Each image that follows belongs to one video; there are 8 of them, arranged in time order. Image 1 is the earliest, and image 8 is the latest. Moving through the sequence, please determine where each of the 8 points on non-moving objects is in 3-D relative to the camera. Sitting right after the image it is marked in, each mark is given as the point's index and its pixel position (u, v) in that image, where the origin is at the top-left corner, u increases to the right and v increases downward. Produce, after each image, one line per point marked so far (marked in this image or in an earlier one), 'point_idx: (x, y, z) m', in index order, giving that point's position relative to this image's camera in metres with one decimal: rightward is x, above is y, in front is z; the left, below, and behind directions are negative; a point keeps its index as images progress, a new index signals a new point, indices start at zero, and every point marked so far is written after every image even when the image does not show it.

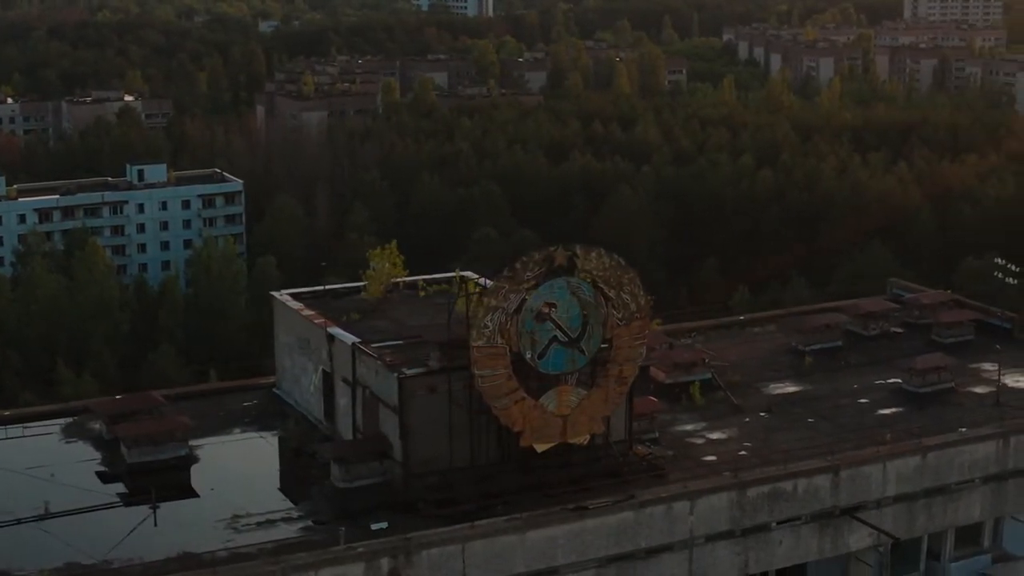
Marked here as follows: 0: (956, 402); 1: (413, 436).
0: (+3.7, -1.0, +19.6) m
1: (-0.7, -1.1, +17.4) m
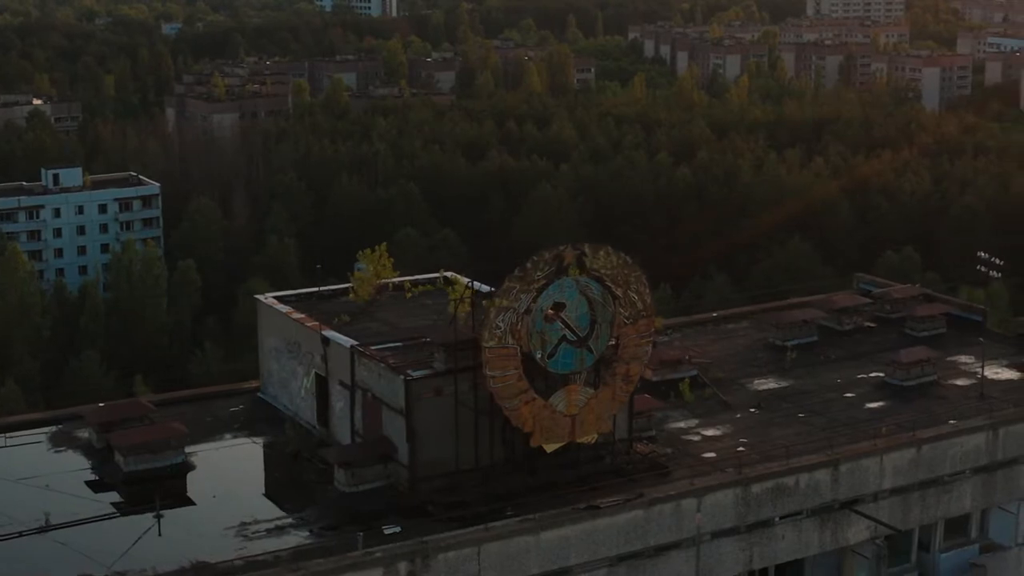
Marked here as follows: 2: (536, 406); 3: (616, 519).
0: (+3.6, -0.9, +19.7) m
1: (-0.7, -1.1, +17.3) m
2: (+0.2, -0.9, +16.8) m
3: (+0.7, -1.7, +17.0) m
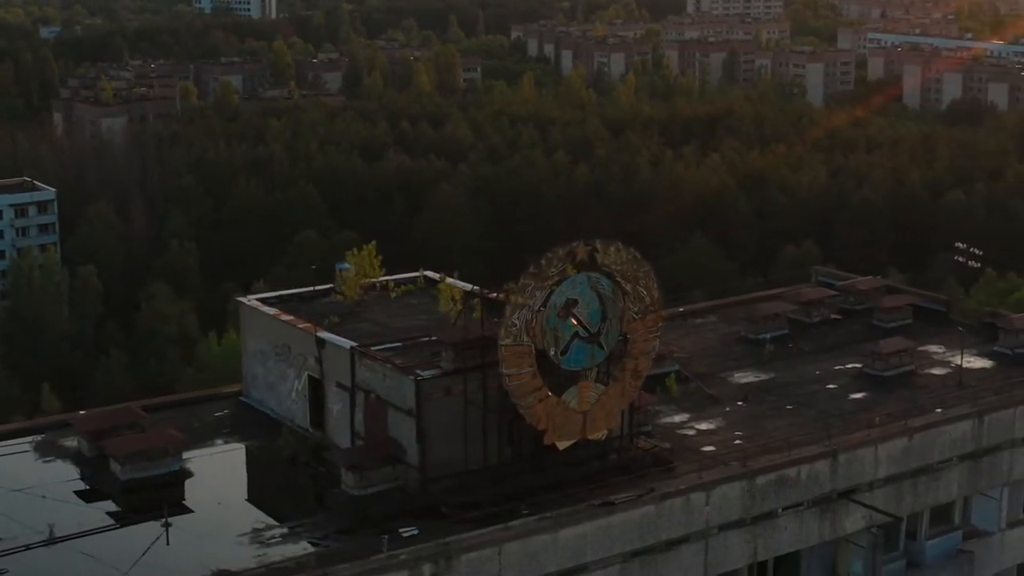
0: (+3.5, -0.8, +20.0) m
1: (-0.6, -1.1, +17.2) m
2: (+0.3, -0.8, +16.8) m
3: (+0.9, -1.7, +17.0) m
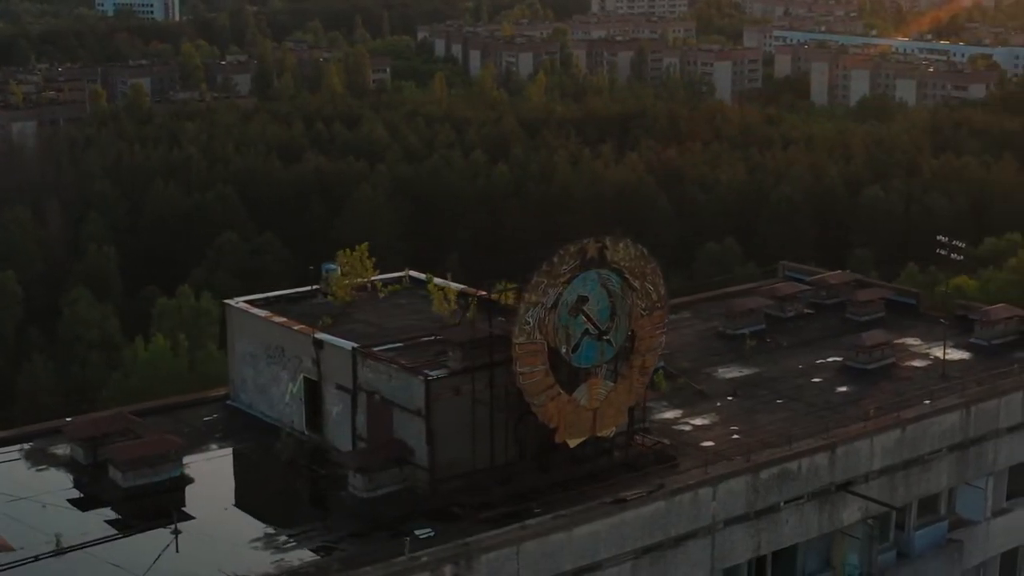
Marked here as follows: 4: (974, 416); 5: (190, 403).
0: (+3.4, -0.8, +20.1) m
1: (-0.5, -1.1, +17.1) m
2: (+0.4, -0.8, +16.7) m
3: (+0.9, -1.6, +17.0) m
4: (+3.8, -1.1, +19.4) m
5: (-2.7, -1.0, +19.7) m
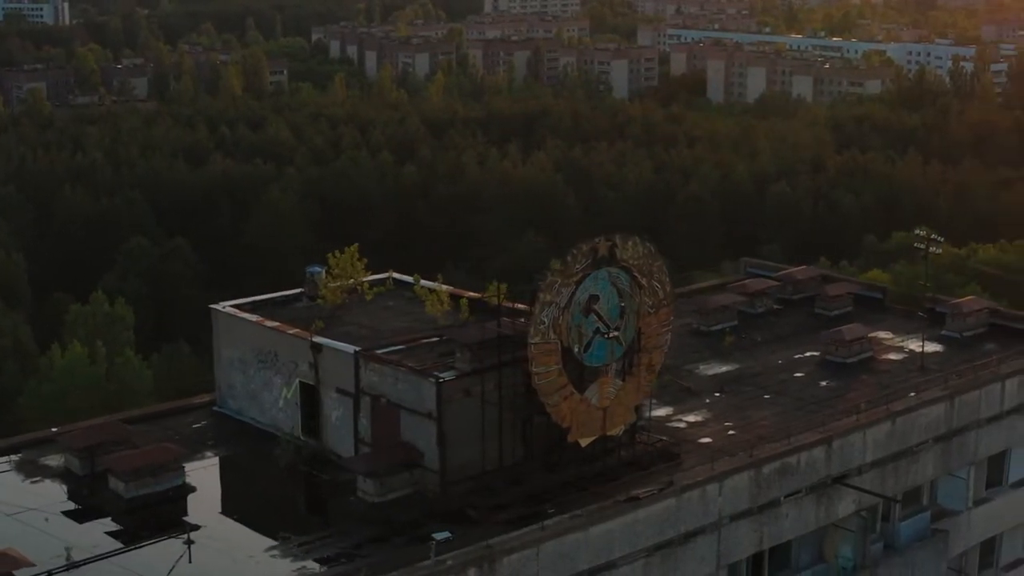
0: (+3.2, -0.7, +20.3) m
1: (-0.5, -1.1, +17.0) m
2: (+0.5, -0.8, +16.7) m
3: (+1.0, -1.6, +17.0) m
4: (+3.8, -1.0, +19.6) m
5: (-2.8, -1.0, +19.4) m
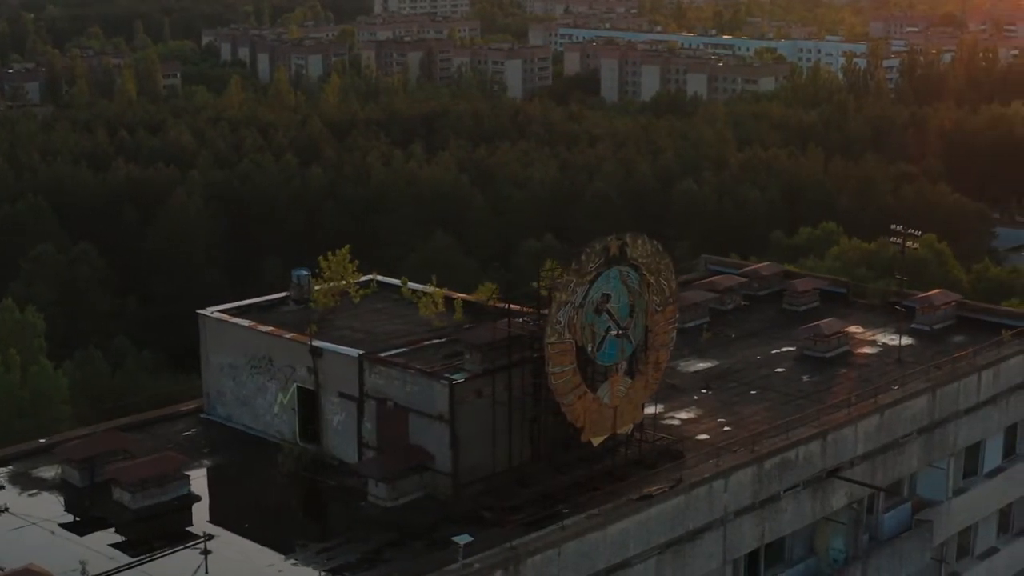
0: (+3.1, -0.7, +20.5) m
1: (-0.4, -1.1, +16.9) m
2: (+0.6, -0.8, +16.7) m
3: (+1.1, -1.6, +17.0) m
4: (+3.6, -0.9, +19.8) m
5: (-2.9, -1.1, +19.2) m
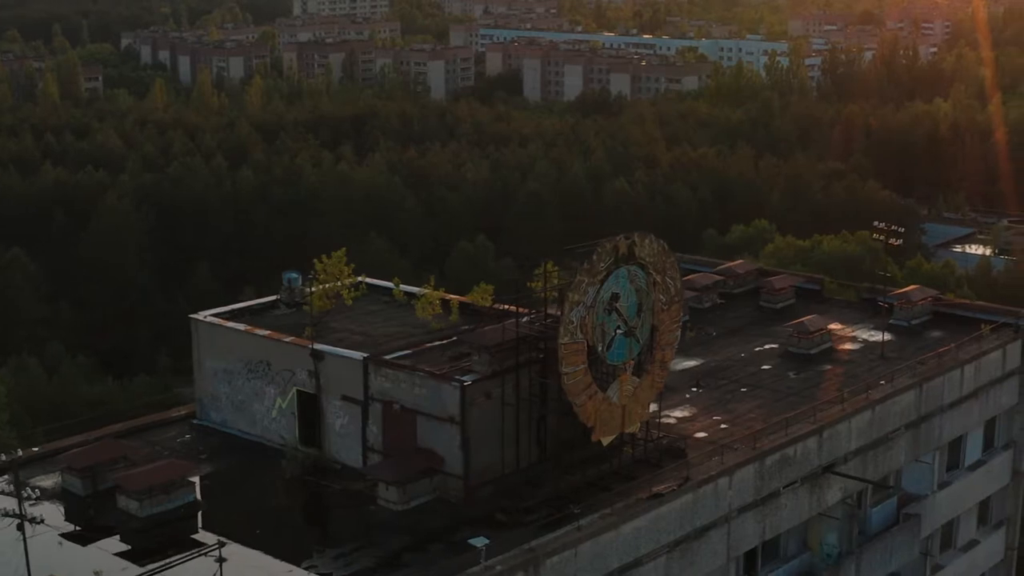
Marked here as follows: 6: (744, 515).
0: (+3.0, -0.6, +20.6) m
1: (-0.3, -1.1, +16.9) m
2: (+0.7, -0.8, +16.7) m
3: (+1.2, -1.6, +17.1) m
4: (+3.6, -0.9, +20.0) m
5: (-2.9, -1.1, +19.0) m
6: (+1.8, -1.8, +17.9) m
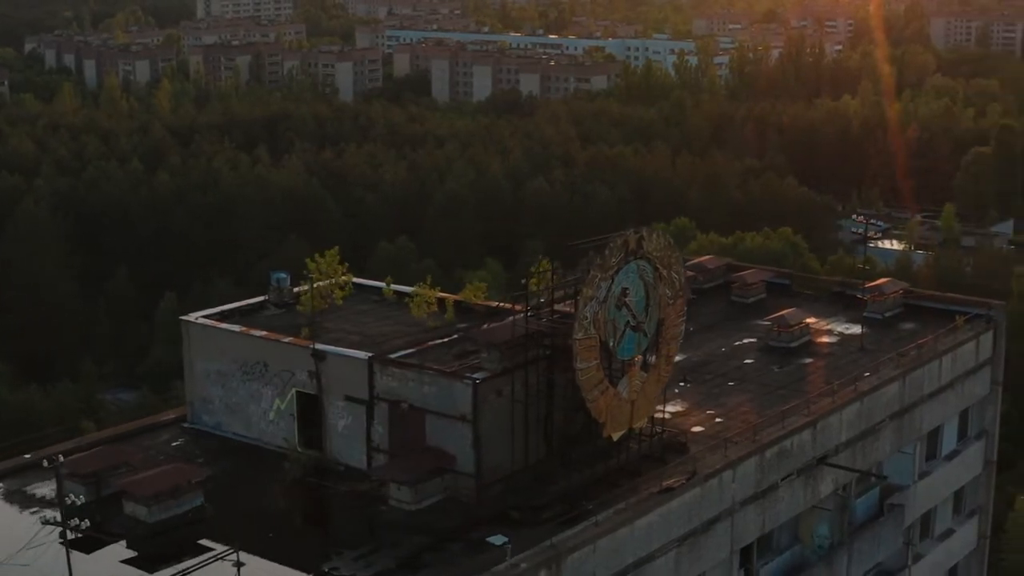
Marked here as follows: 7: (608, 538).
0: (+2.8, -0.6, +20.7) m
1: (-0.2, -1.1, +16.8) m
2: (+0.7, -0.8, +16.7) m
3: (+1.3, -1.5, +17.1) m
4: (+3.4, -0.8, +20.1) m
5: (-3.0, -1.1, +18.7) m
6: (+1.8, -1.7, +18.0) m
7: (+0.7, -1.7, +16.1) m
